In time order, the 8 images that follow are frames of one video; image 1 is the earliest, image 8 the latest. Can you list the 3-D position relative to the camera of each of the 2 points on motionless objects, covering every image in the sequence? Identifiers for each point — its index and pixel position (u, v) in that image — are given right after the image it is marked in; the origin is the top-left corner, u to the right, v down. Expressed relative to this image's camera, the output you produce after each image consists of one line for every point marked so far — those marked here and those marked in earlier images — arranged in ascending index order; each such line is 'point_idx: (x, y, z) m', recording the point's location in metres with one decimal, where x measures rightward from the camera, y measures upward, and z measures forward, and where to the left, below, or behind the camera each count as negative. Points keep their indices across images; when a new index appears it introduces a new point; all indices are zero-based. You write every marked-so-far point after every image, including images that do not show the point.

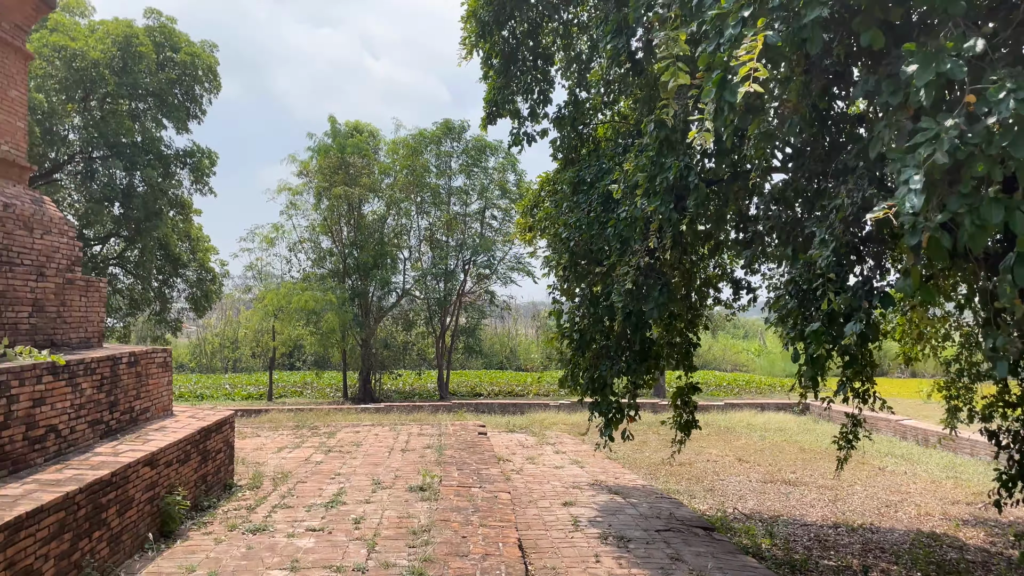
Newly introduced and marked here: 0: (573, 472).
0: (+0.6, -1.9, +7.9) m
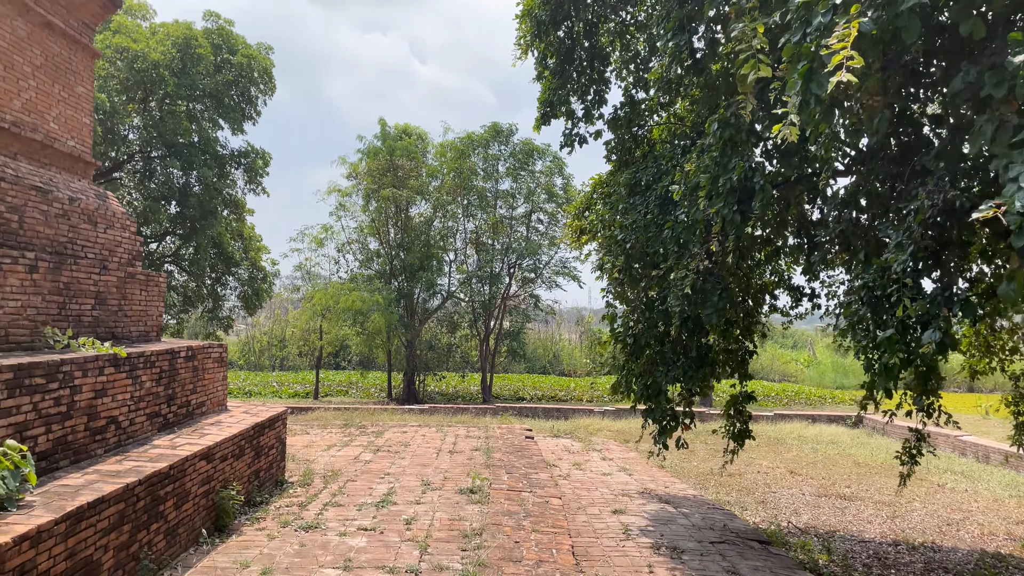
0: (+1.1, -1.9, +7.8) m
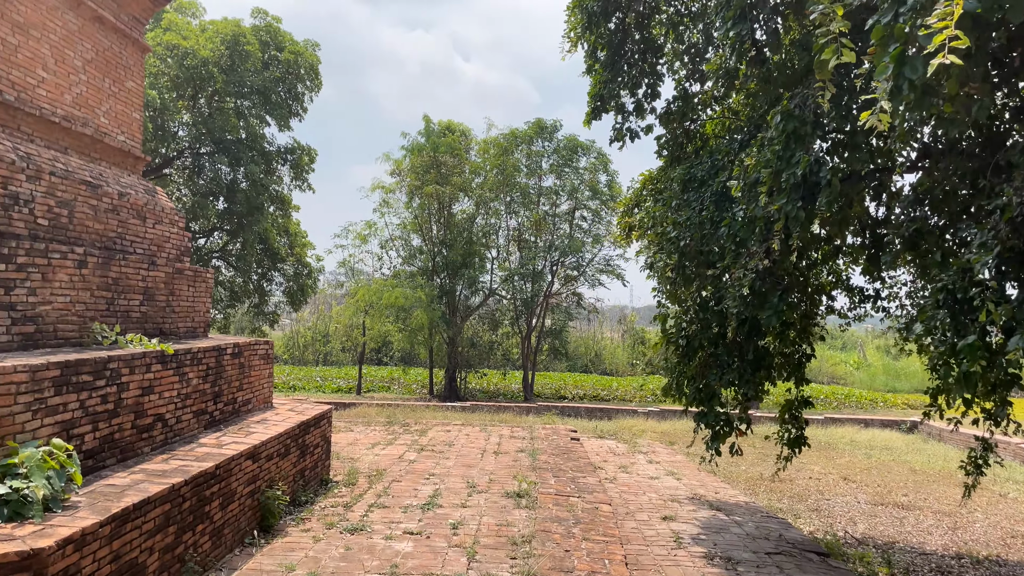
0: (+1.5, -1.9, +7.6) m
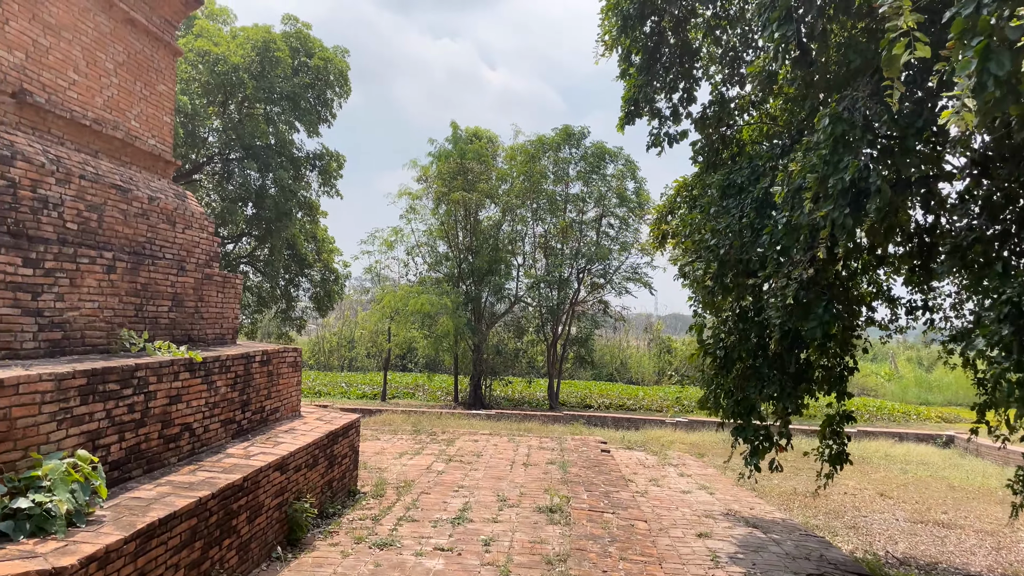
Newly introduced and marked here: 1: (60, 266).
0: (+1.8, -2.0, +7.4) m
1: (-1.9, +0.1, +3.3) m
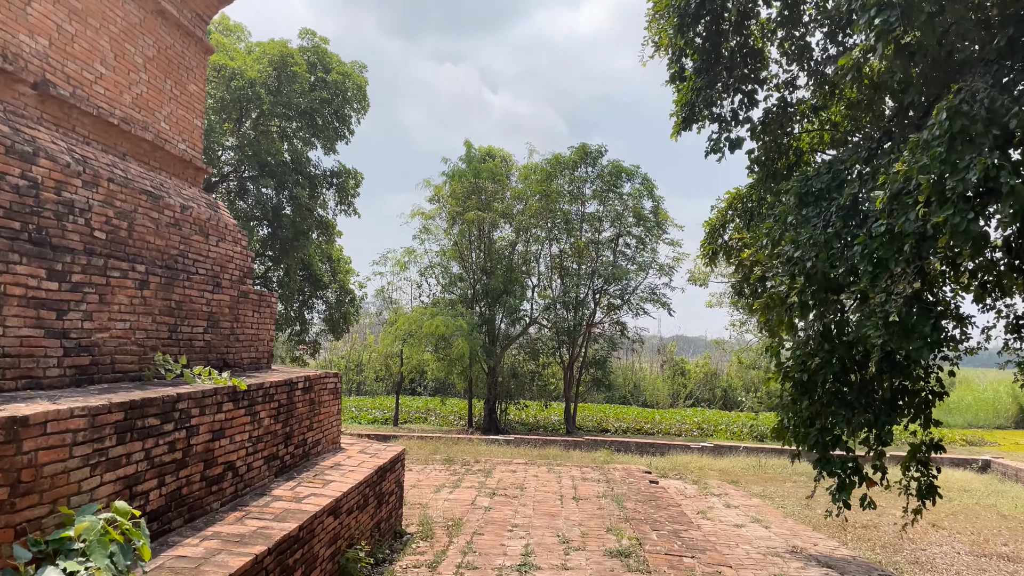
0: (+2.2, -2.2, +6.9) m
1: (-1.5, 0.0, +2.8) m
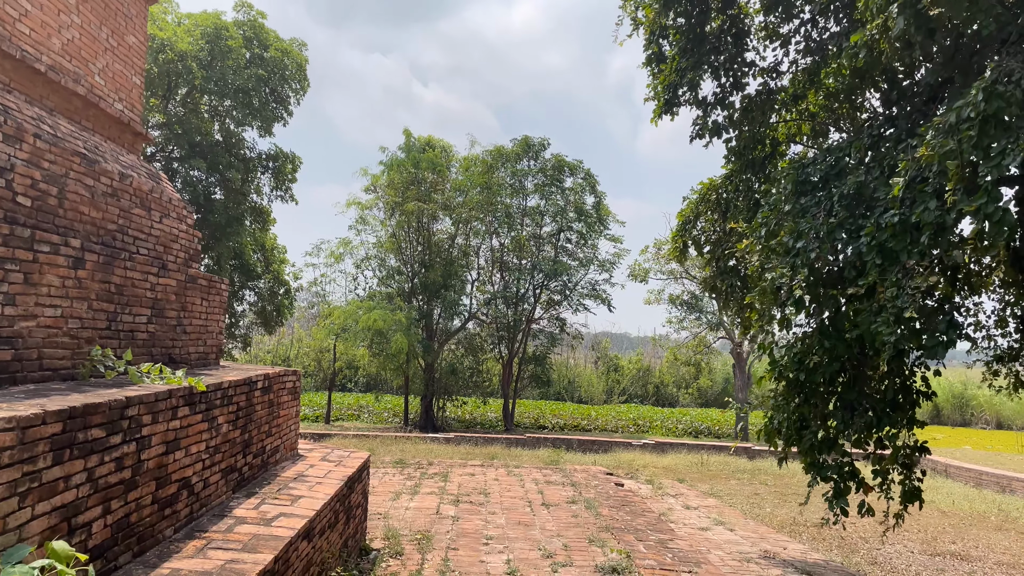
0: (+1.8, -2.1, +6.6) m
1: (-1.5, +0.1, +2.3) m
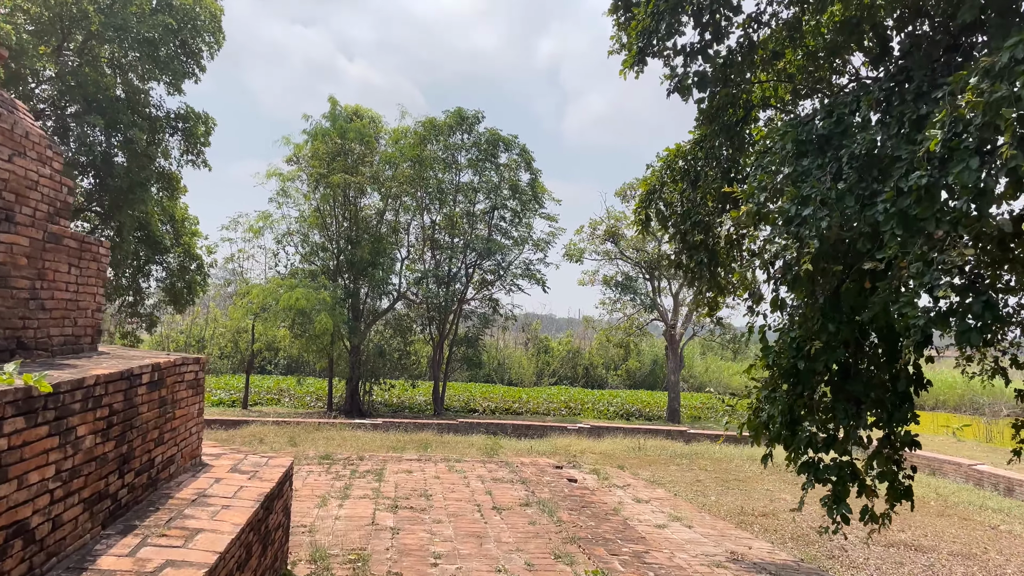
0: (+1.4, -1.9, +6.1) m
1: (-1.5, +0.2, +1.4) m
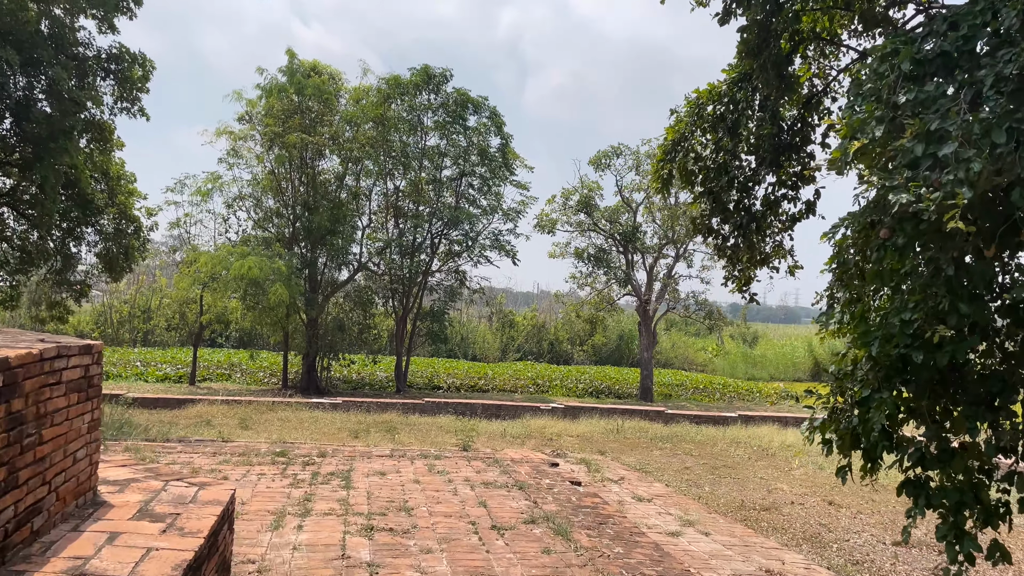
0: (+1.3, -1.7, +5.3) m
1: (-1.2, +0.3, +0.3) m
